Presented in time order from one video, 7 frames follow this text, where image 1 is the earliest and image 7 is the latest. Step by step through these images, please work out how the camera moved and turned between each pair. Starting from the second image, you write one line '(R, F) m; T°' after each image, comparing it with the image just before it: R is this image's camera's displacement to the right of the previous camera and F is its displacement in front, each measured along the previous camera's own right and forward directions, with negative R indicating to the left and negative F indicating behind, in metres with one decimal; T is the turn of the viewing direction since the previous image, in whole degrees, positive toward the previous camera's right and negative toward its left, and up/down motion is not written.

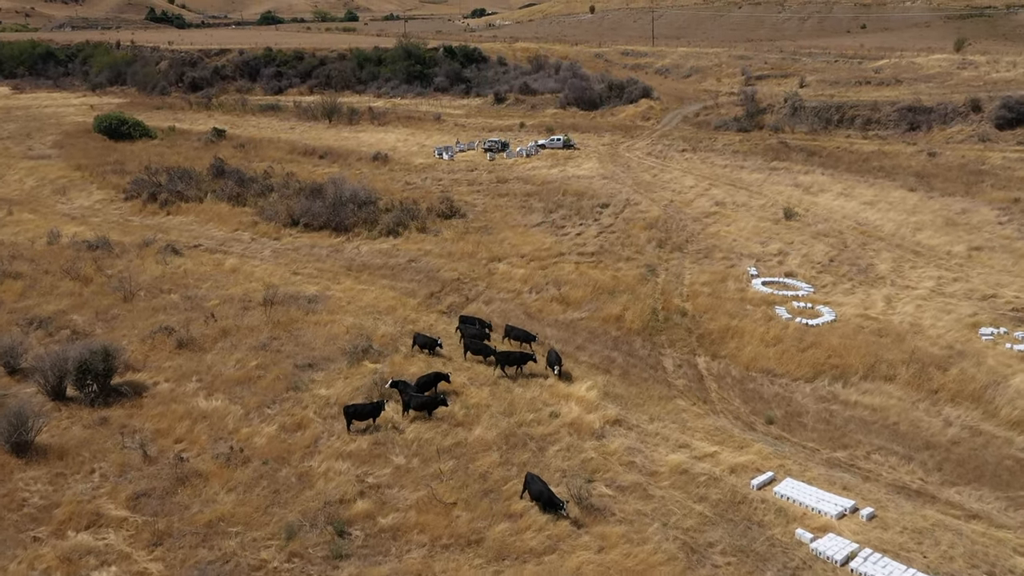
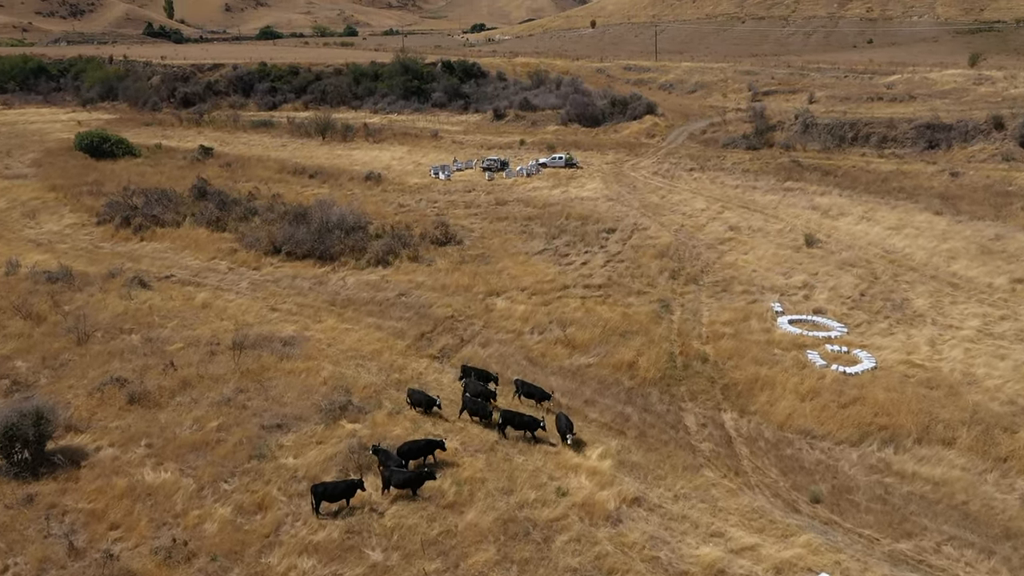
(0.0, +1.9) m; 0°
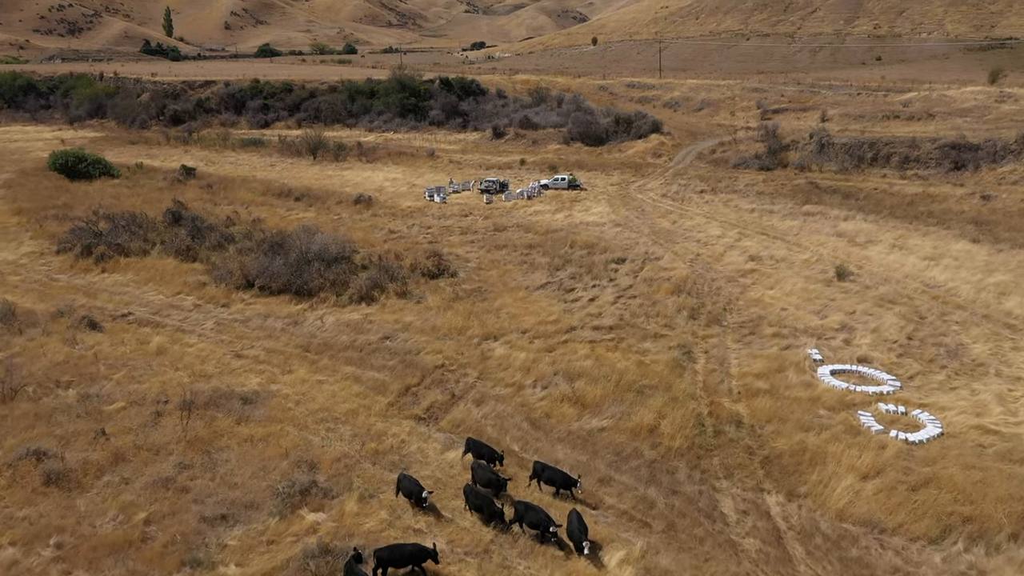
(0.0, +2.3) m; 0°
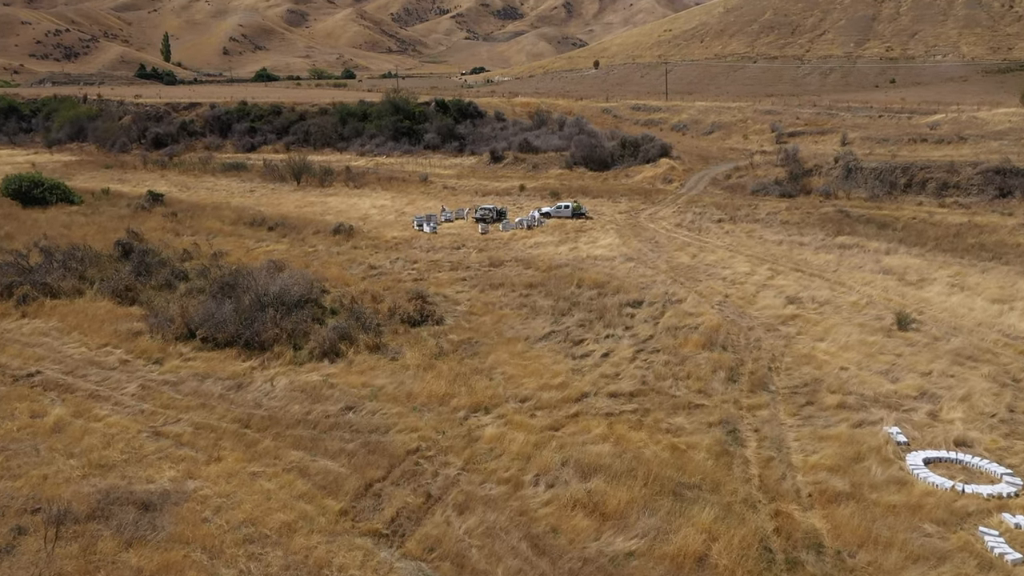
(+0.1, +3.5) m; 0°
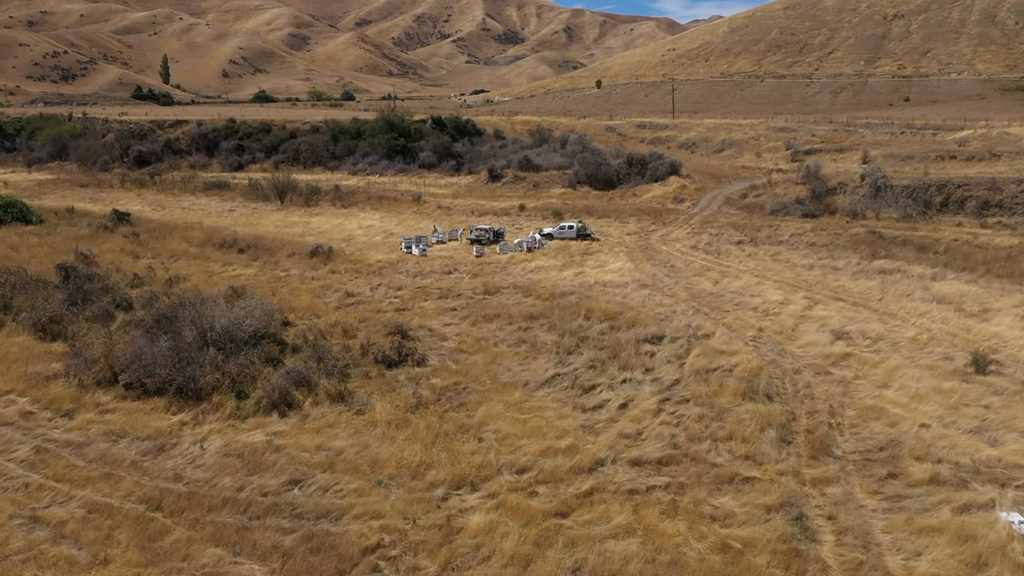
(+0.1, +3.1) m; 0°
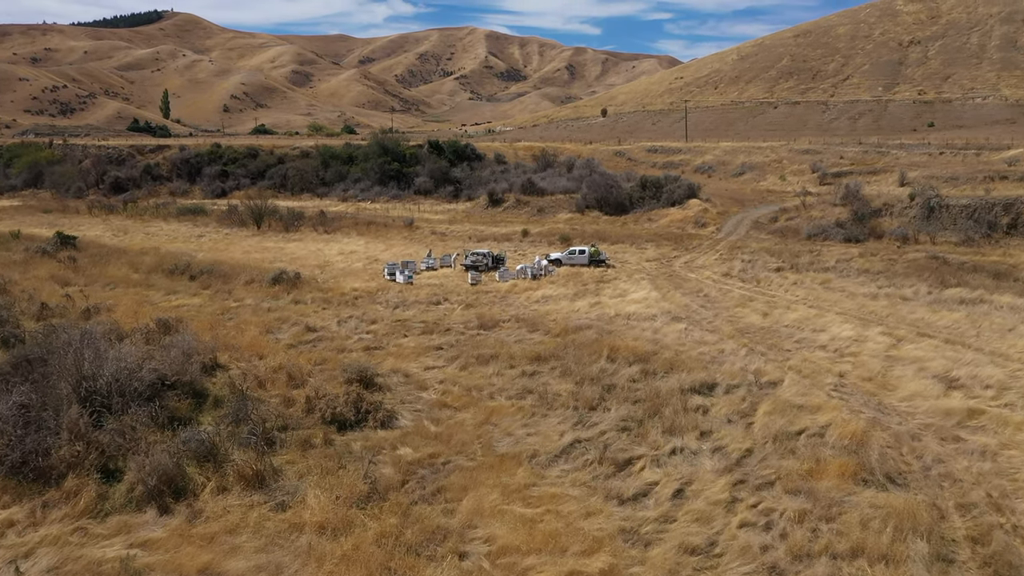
(0.0, +4.2) m; 0°
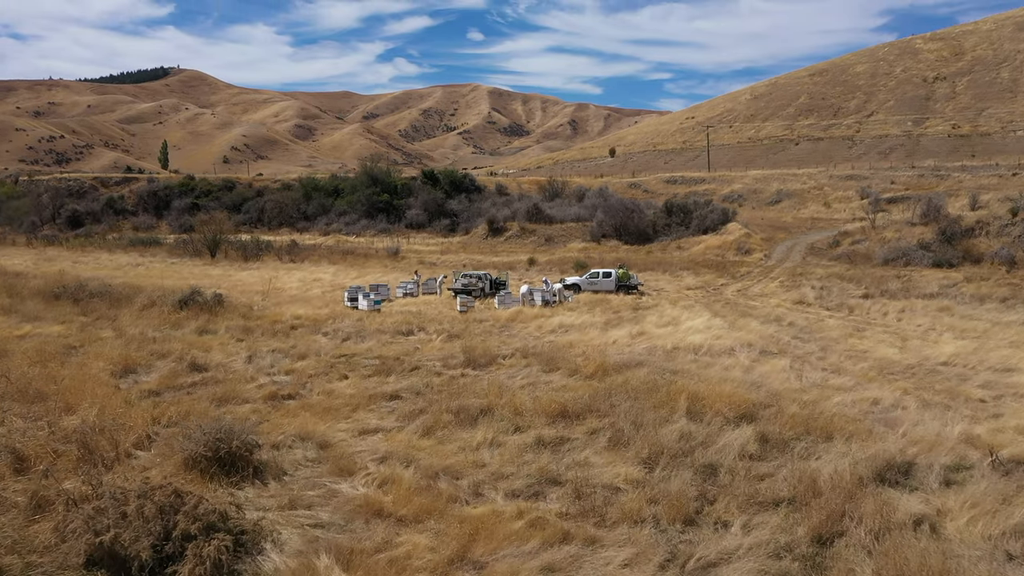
(0.0, +6.2) m; 0°
